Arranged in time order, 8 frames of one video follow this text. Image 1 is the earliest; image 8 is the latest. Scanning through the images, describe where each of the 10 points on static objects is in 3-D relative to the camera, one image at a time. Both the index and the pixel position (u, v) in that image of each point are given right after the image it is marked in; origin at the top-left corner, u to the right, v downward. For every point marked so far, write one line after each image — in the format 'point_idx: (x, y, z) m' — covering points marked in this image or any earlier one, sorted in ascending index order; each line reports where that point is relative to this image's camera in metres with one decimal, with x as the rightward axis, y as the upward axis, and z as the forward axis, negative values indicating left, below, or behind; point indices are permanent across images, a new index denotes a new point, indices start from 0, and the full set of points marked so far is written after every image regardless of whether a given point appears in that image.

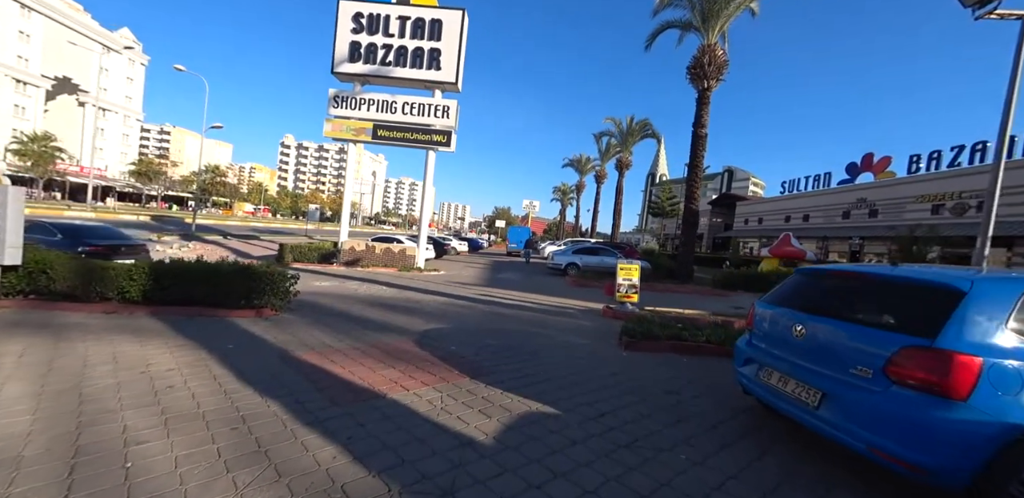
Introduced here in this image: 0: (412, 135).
0: (-4.4, +5.0, +17.5) m
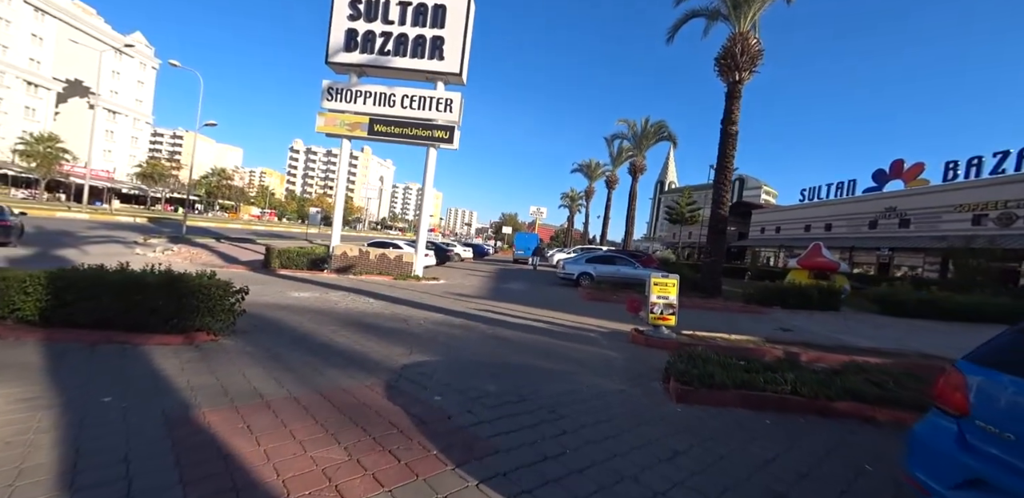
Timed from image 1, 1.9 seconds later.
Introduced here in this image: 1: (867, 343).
0: (-4.0, +4.7, +15.9) m
1: (+8.9, -2.5, +10.1) m
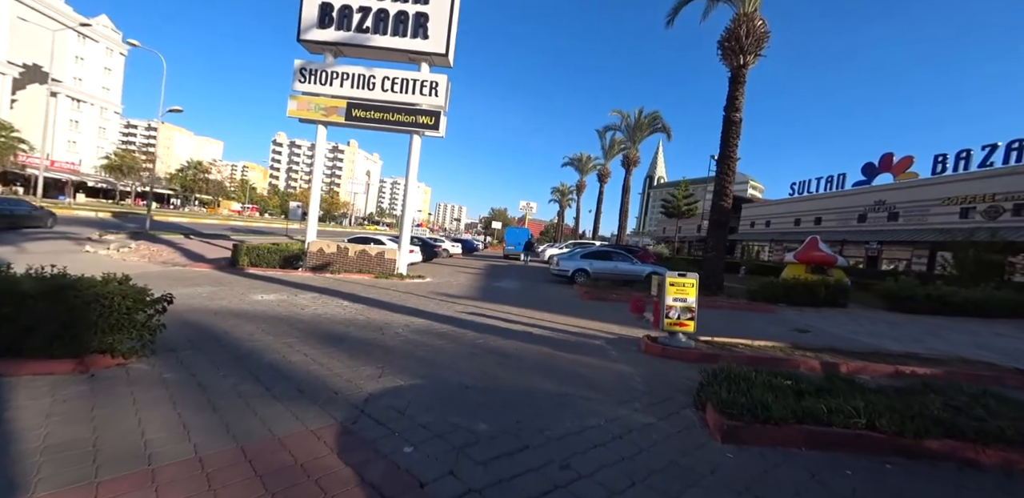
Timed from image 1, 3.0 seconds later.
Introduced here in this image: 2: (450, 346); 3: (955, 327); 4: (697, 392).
0: (-4.4, +4.9, +14.5) m
1: (+8.8, -2.4, +9.2) m
2: (-1.0, -1.4, +6.1) m
3: (+16.2, -2.9, +14.7) m
4: (+2.2, -1.7, +4.7) m
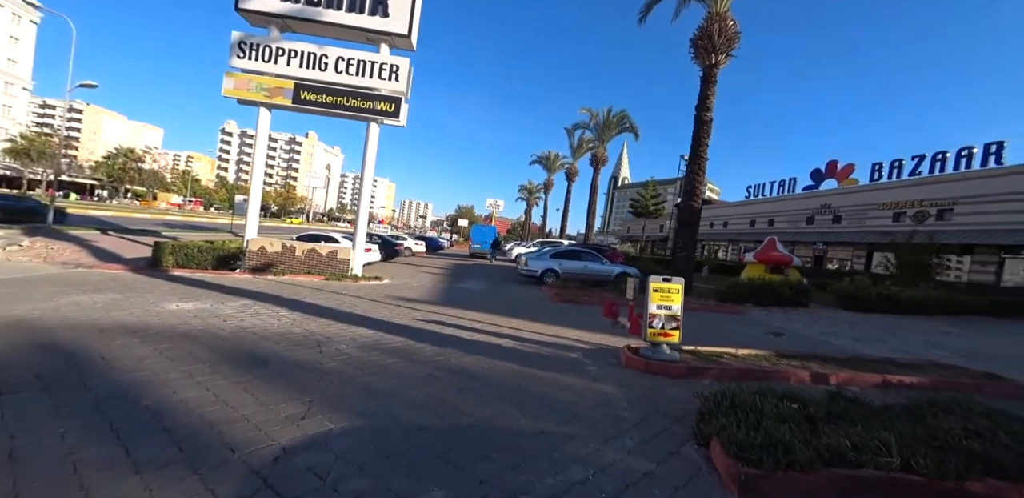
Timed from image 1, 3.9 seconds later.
0: (-5.5, +4.9, +13.2) m
1: (+8.0, -2.4, +9.0) m
2: (-1.4, -1.5, +5.1) m
3: (+15.0, -3.0, +15.1) m
4: (+1.8, -1.7, +3.9) m
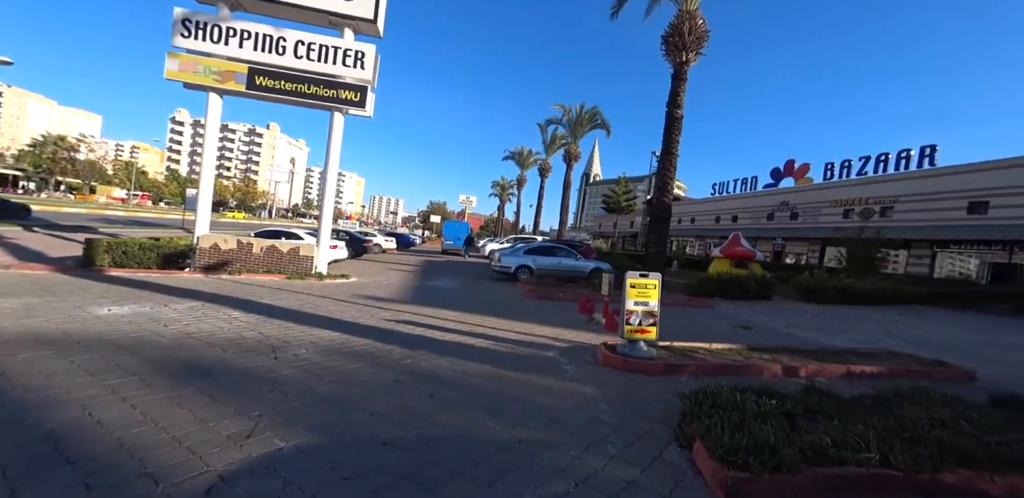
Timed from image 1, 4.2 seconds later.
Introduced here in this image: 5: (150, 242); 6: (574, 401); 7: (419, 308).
0: (-6.4, +5.0, +12.5) m
1: (+7.4, -2.3, +9.3) m
2: (-1.7, -1.4, +4.7) m
3: (+14.0, -2.8, +15.8) m
4: (+1.6, -1.7, +3.8) m
5: (-11.0, +0.2, +12.1) m
6: (+0.7, -1.7, +4.4) m
7: (-2.1, -1.3, +9.0) m
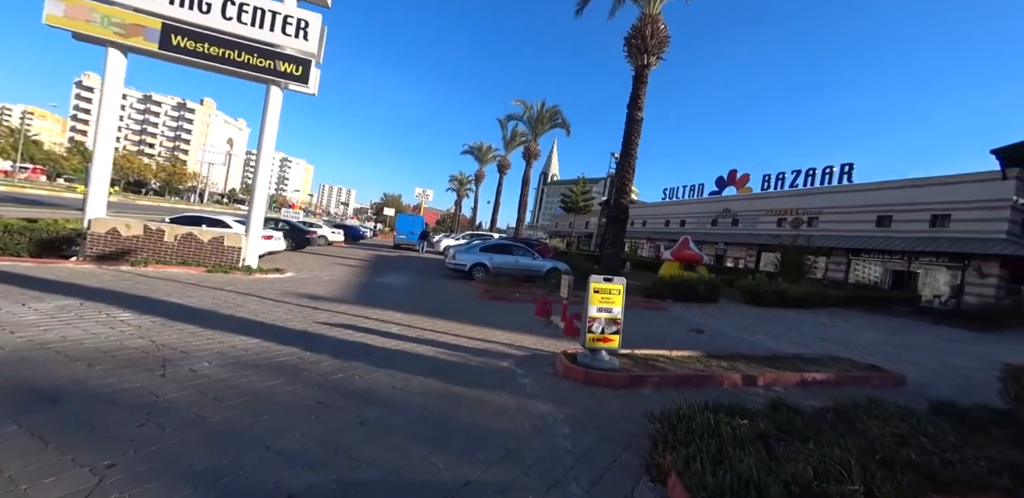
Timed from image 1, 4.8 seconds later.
0: (-7.5, +5.3, +11.0) m
1: (+6.3, -2.5, +9.4) m
2: (-2.2, -1.3, +3.8) m
3: (+12.1, -3.1, +16.7) m
4: (+1.2, -1.7, +3.3) m
5: (-12.2, +0.6, +10.2) m
6: (+0.2, -1.7, +3.8) m
7: (-3.0, -1.2, +8.1) m
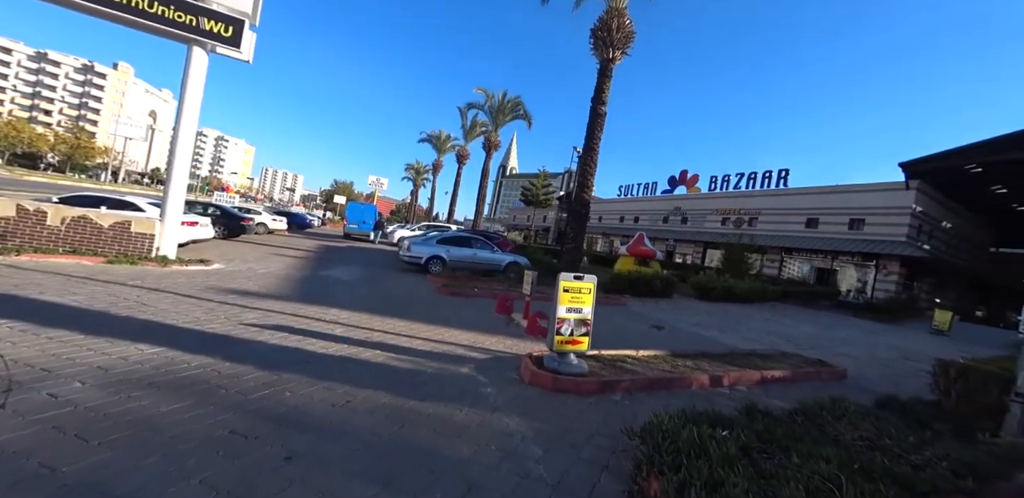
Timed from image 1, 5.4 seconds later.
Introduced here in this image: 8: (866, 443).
0: (-8.4, +5.6, +9.5) m
1: (+5.4, -2.4, +9.5) m
2: (-2.5, -1.3, +3.1) m
3: (+10.3, -3.0, +17.4) m
4: (+0.9, -1.7, +2.9) m
5: (-13.0, +1.0, +8.3) m
6: (-0.1, -1.6, +3.3) m
7: (-3.8, -1.0, +7.1) m
8: (+4.0, -2.2, +4.5) m
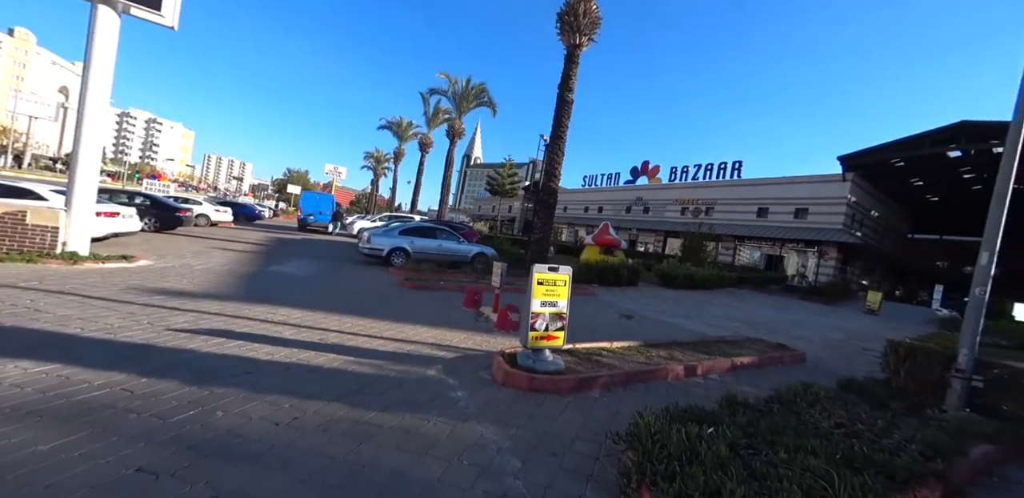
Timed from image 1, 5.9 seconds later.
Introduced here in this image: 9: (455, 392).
0: (-9.2, +5.7, +8.2) m
1: (+4.7, -2.1, +9.6) m
2: (-2.7, -1.2, +2.4) m
3: (+8.9, -2.5, +17.8) m
4: (+0.8, -1.6, +2.6) m
5: (-13.6, +1.0, +6.7) m
6: (-0.3, -1.6, +2.9) m
7: (-4.3, -0.9, +6.4) m
8: (+3.7, -2.0, +4.5) m
9: (-0.6, -1.5, +4.2) m
